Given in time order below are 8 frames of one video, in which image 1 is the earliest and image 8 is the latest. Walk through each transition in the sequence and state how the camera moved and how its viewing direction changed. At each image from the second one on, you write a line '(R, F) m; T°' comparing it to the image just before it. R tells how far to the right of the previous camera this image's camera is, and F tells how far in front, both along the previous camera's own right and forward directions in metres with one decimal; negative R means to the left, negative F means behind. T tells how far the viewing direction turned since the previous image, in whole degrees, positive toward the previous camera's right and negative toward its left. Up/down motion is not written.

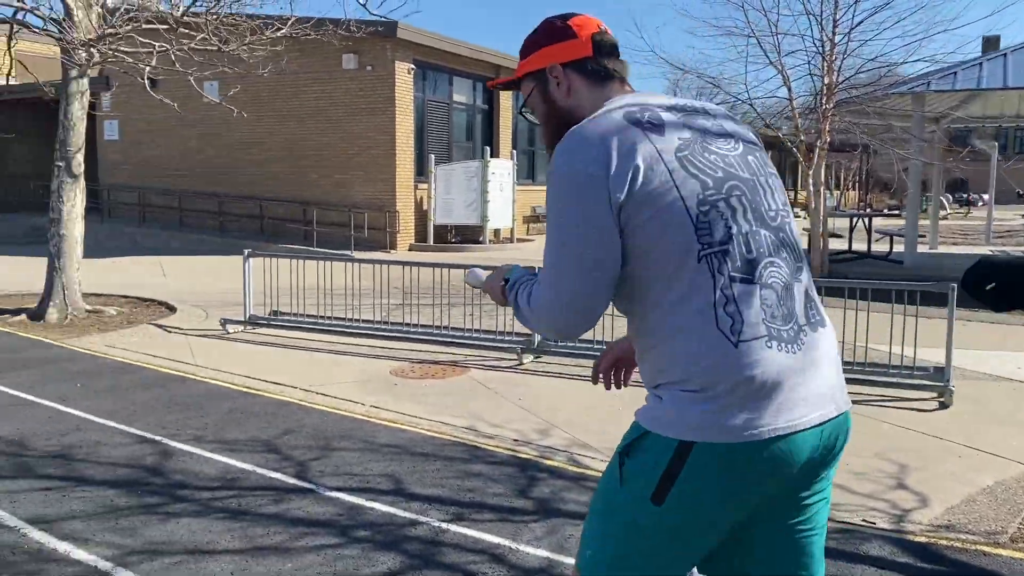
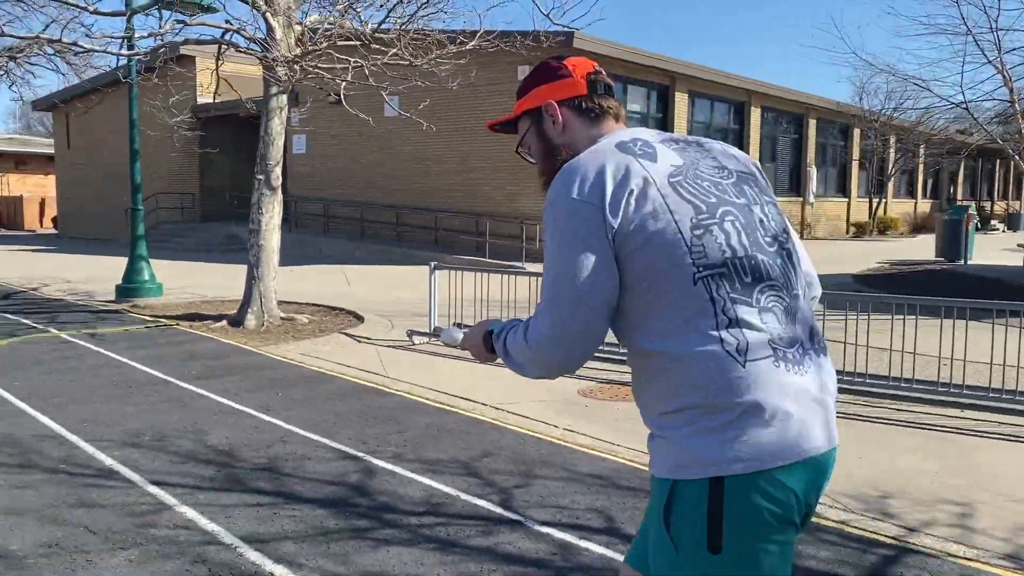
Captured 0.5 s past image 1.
(-0.3, +0.3) m; -10°
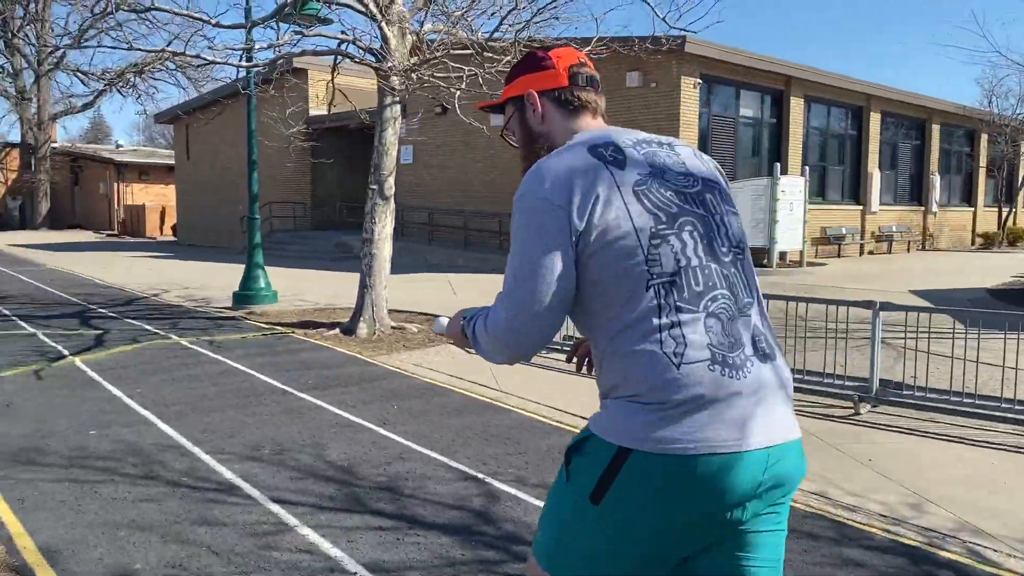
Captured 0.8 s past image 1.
(-0.2, +0.2) m; -6°
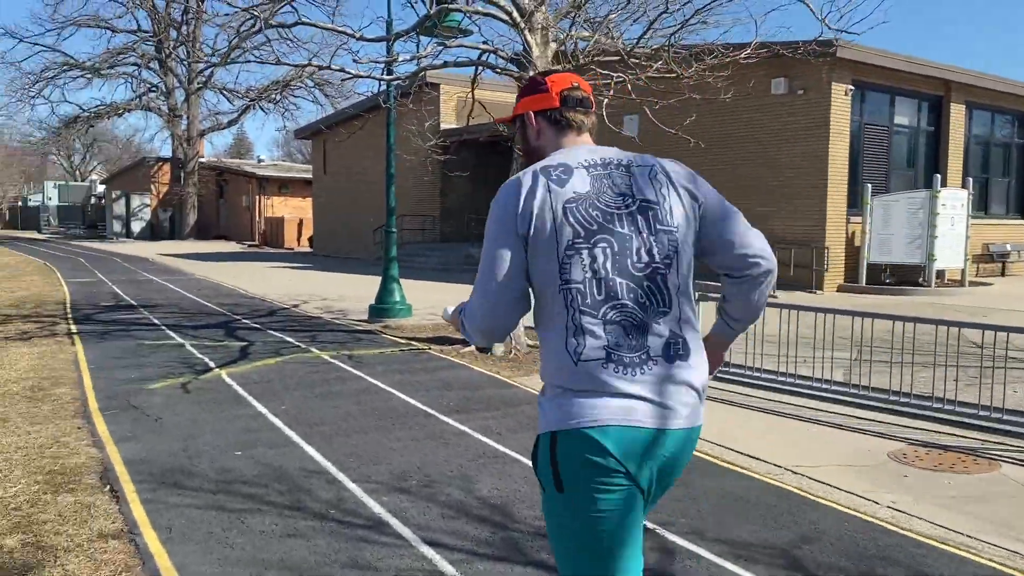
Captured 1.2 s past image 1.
(-0.2, +0.4) m; -8°
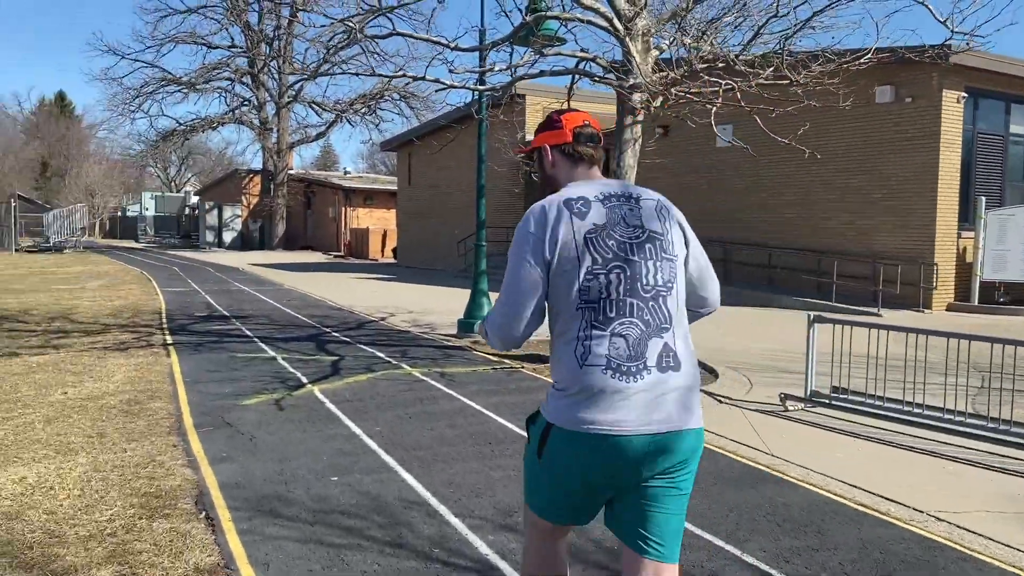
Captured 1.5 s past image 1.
(-0.2, +0.3) m; -5°
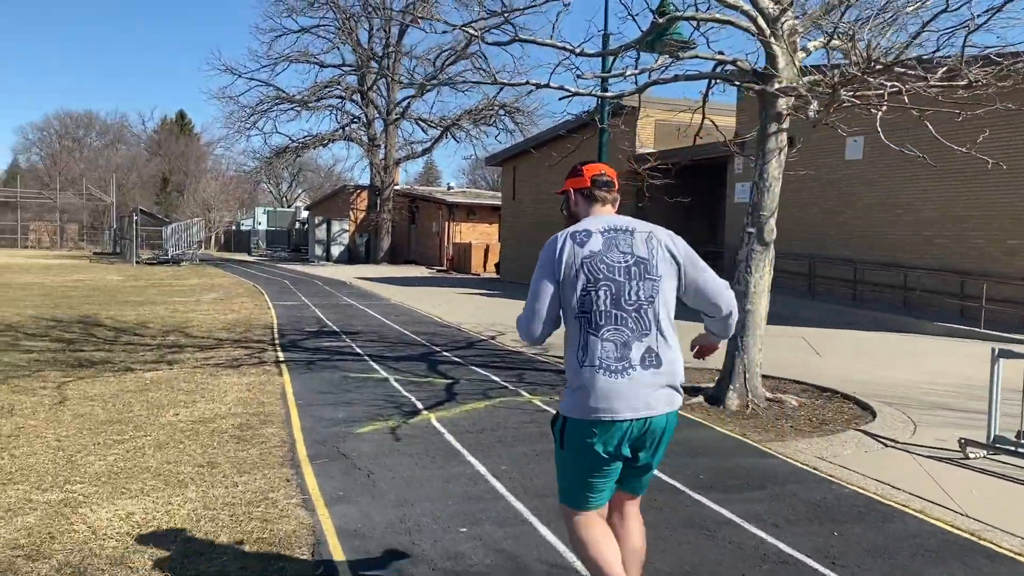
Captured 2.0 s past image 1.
(-0.3, +0.6) m; -6°
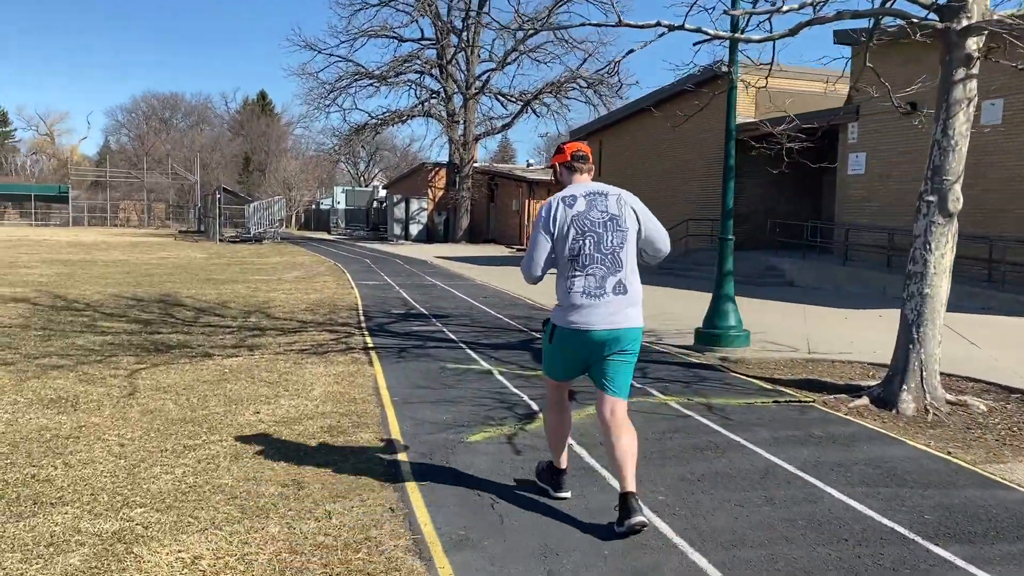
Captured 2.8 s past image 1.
(-0.4, +1.2) m; -5°
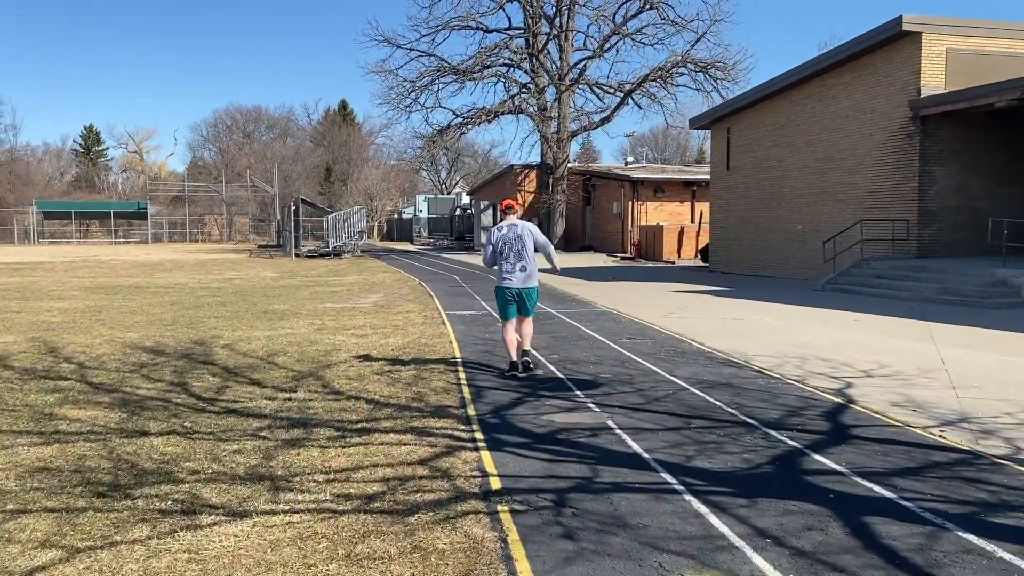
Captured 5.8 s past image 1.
(-0.9, +4.6) m; -5°
